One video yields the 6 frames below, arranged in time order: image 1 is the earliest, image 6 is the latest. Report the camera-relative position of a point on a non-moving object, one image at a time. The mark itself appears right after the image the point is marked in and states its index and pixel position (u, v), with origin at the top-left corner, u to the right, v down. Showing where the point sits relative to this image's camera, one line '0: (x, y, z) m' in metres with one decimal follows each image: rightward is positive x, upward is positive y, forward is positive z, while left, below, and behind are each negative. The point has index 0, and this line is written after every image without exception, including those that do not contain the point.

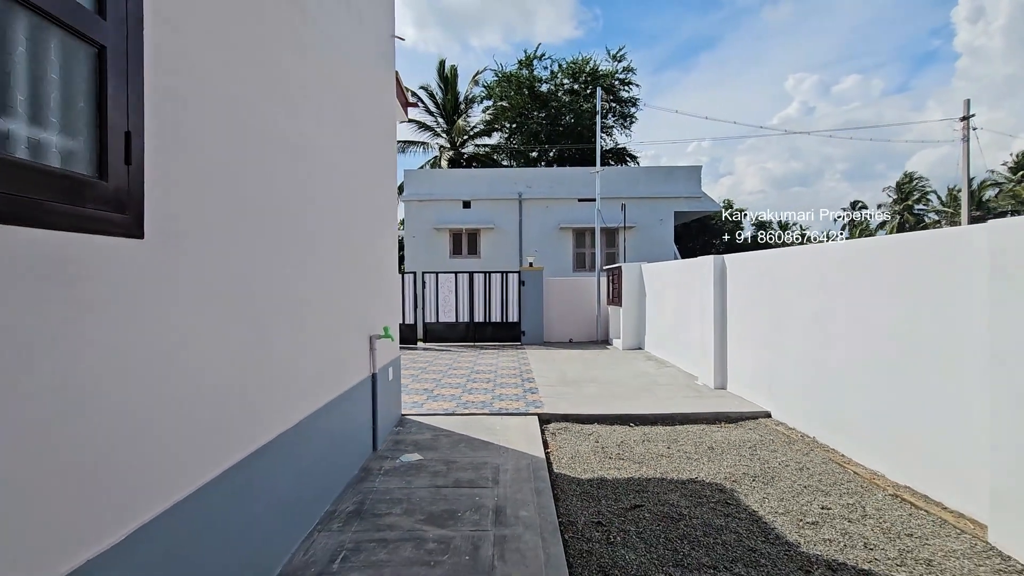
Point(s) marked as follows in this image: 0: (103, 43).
0: (-1.1, +0.7, +1.4) m
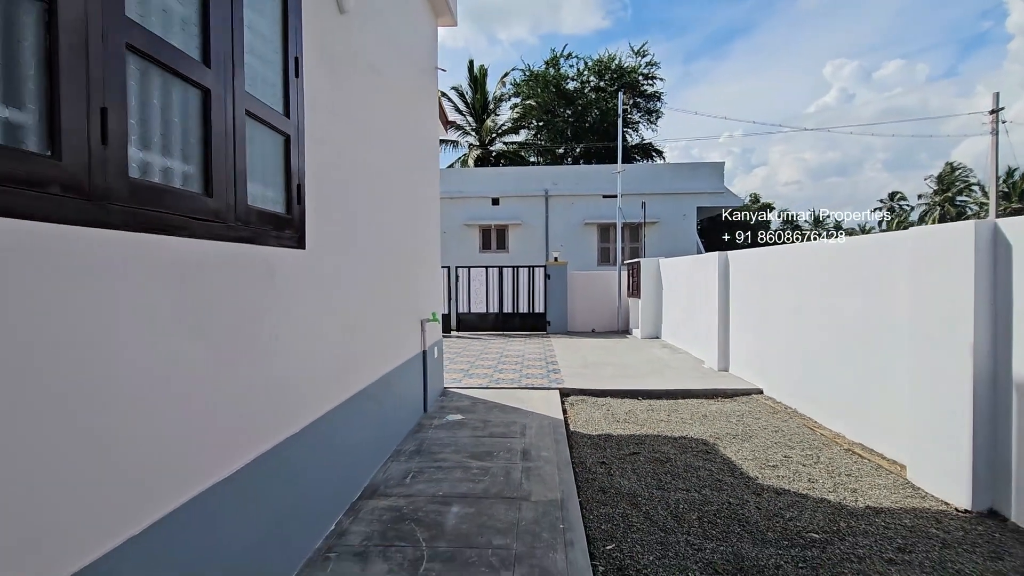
0: (-1.0, +0.7, +2.3) m
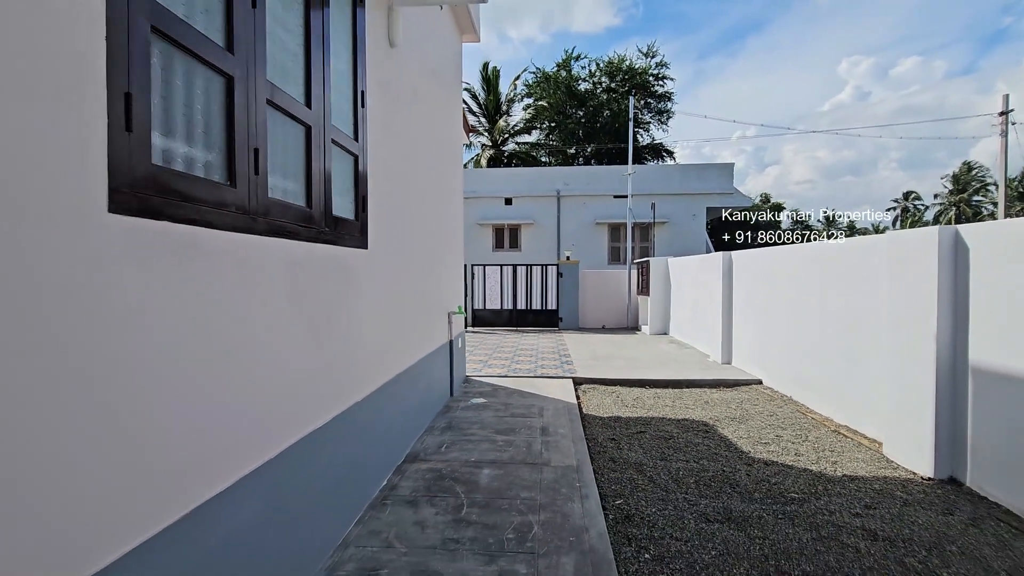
0: (-0.8, +0.7, +2.9) m
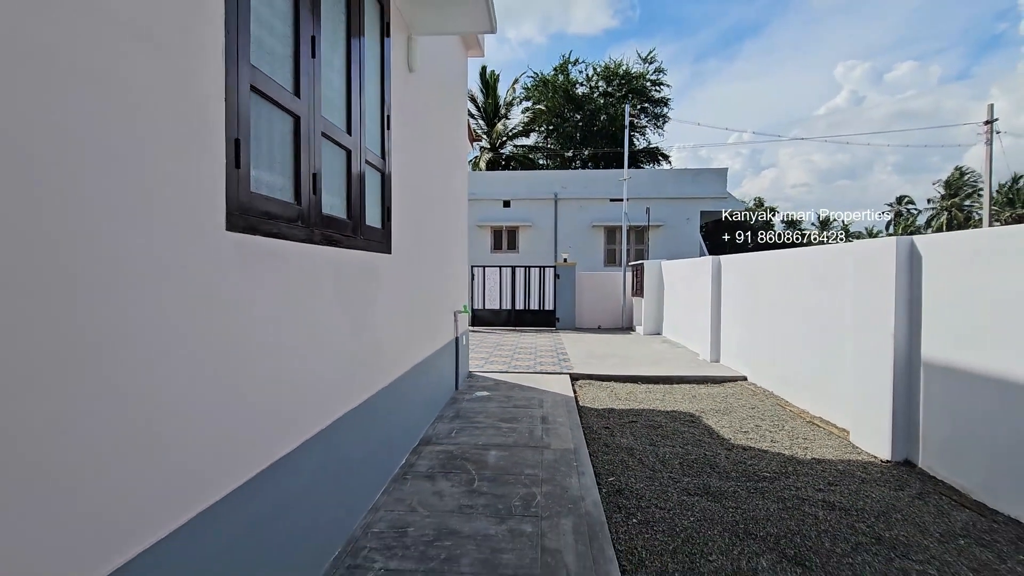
0: (-0.8, +0.7, +3.2) m
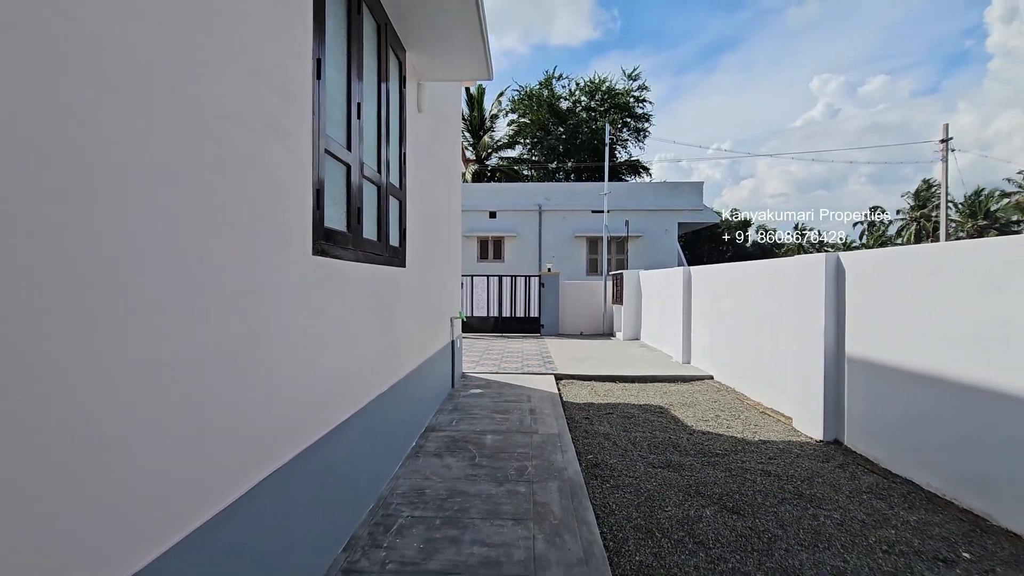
0: (-0.8, +0.7, +3.9) m
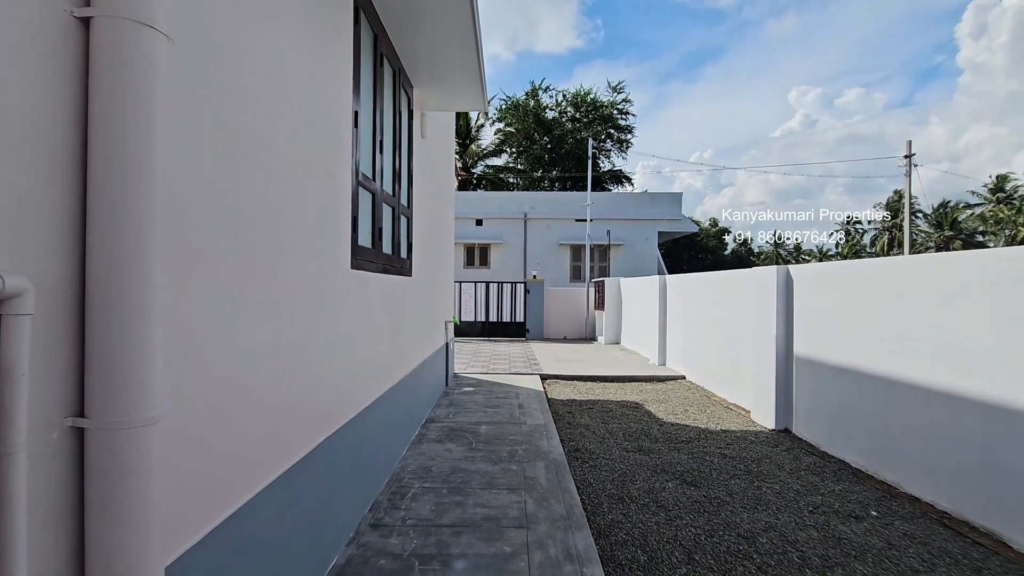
0: (-0.9, +0.6, +4.5) m
